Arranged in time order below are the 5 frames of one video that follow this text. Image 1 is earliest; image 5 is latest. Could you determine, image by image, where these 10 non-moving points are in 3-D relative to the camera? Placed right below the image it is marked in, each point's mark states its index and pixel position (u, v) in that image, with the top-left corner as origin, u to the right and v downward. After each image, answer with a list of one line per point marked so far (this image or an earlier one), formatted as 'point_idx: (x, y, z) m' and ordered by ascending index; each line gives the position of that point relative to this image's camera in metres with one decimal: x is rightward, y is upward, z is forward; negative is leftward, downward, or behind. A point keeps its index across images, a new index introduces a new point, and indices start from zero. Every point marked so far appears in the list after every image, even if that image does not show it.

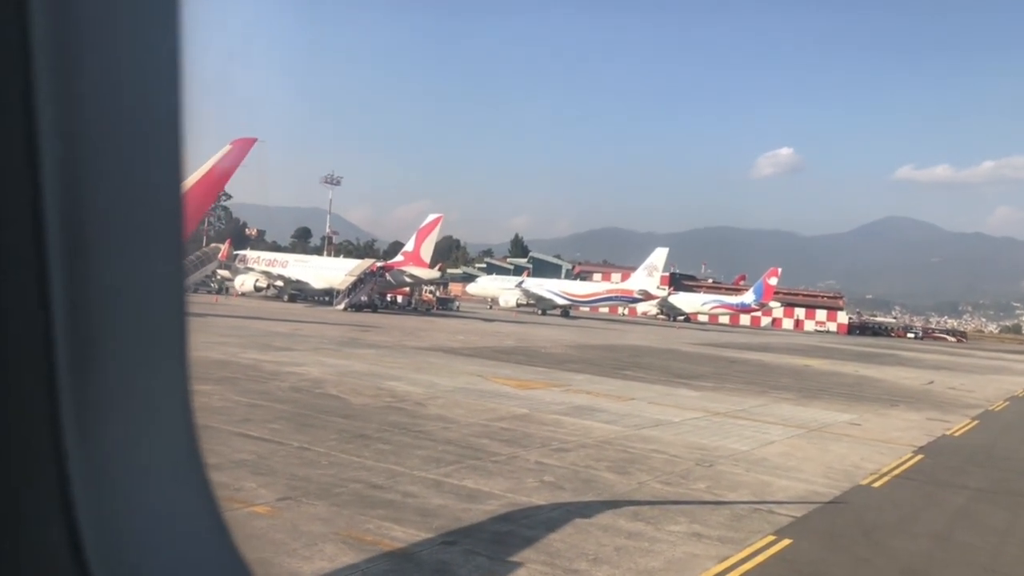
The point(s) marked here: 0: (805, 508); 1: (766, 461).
0: (+3.4, -2.6, +9.7) m
1: (+4.0, -2.7, +12.9) m
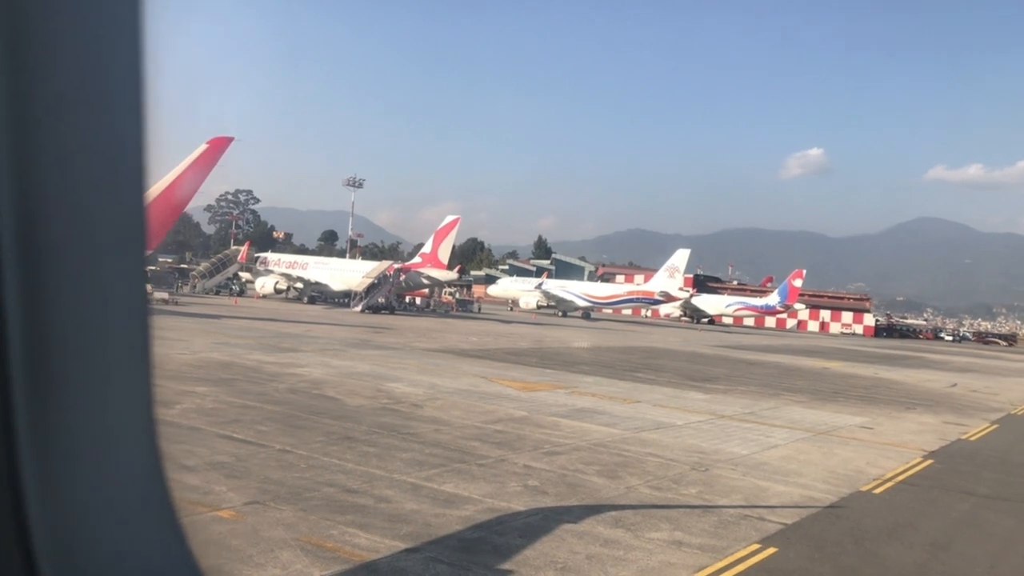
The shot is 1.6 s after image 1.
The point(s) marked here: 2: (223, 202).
0: (+3.2, -2.5, +9.4) m
1: (+3.8, -2.7, +12.6) m
2: (-5.3, +1.6, +15.8) m
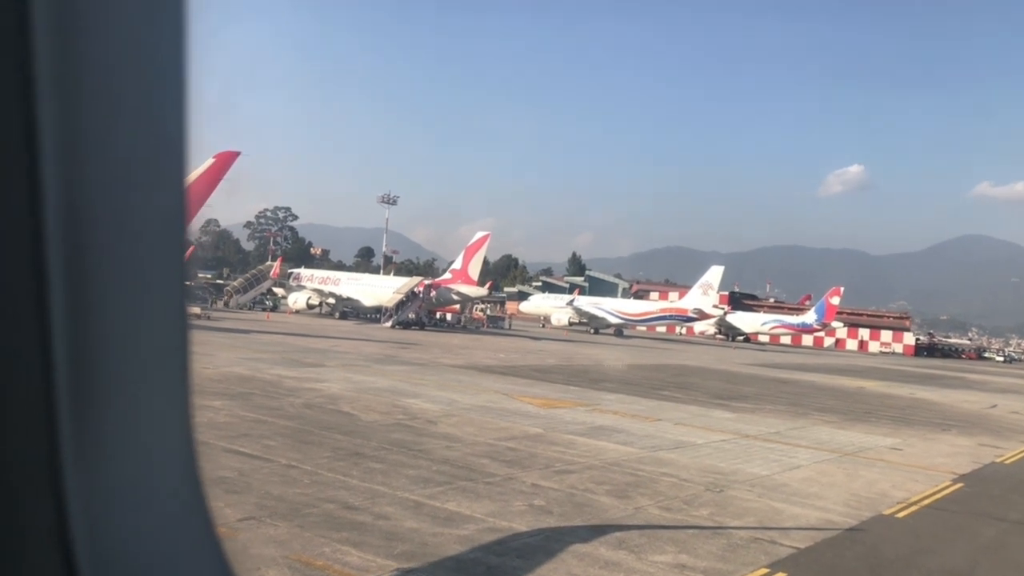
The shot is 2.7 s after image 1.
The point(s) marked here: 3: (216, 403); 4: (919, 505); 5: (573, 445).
0: (+3.3, -2.7, +9.0) m
1: (+4.0, -2.9, +12.2) m
2: (-5.0, +1.3, +15.9) m
3: (-5.5, -2.1, +15.3) m
4: (+5.8, -3.1, +11.9) m
5: (+1.1, -2.7, +14.2) m
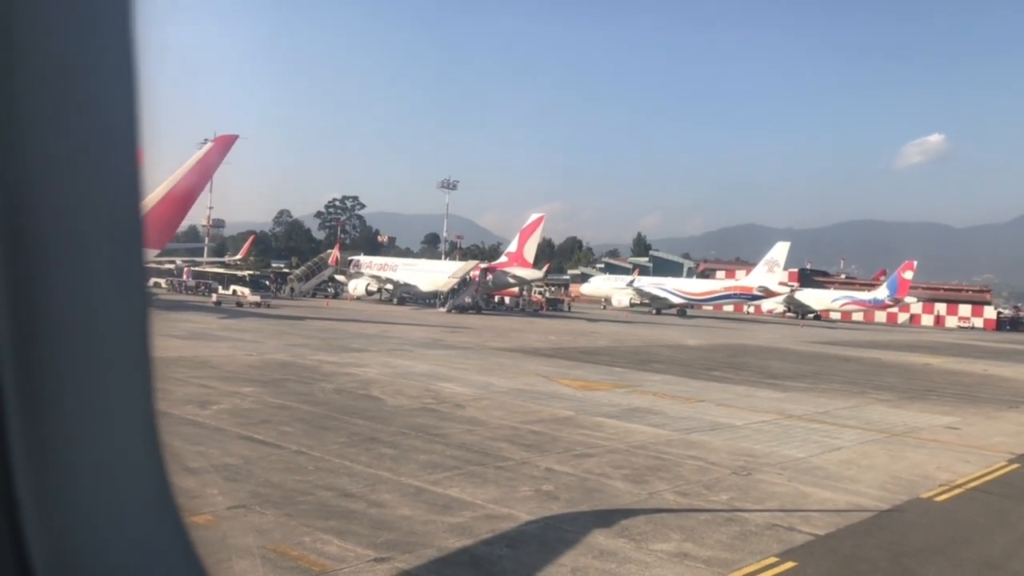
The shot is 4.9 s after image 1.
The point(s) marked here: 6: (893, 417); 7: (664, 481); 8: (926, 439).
0: (+3.3, -2.4, +8.5) m
1: (+4.3, -2.5, +11.7) m
2: (-4.5, +1.6, +15.9) m
3: (-4.9, -1.9, +15.4) m
4: (+6.1, -2.7, +11.2) m
5: (+1.5, -2.3, +13.8) m
6: (+9.0, -3.1, +19.6) m
7: (+1.8, -2.3, +9.9) m
8: (+8.0, -2.9, +16.1) m
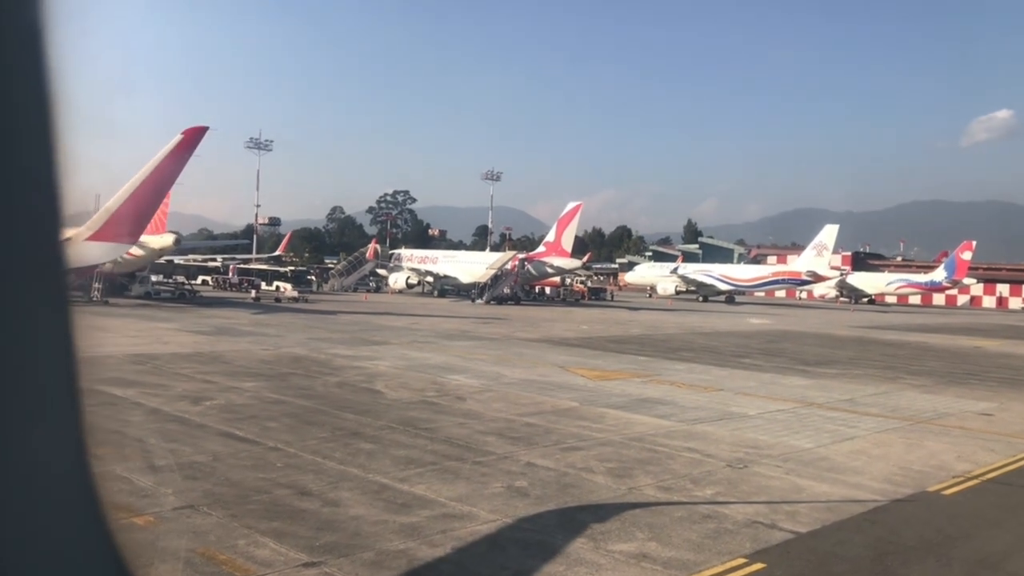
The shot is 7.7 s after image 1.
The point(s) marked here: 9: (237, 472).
0: (+3.0, -2.2, +8.0) m
1: (+4.2, -2.3, +11.1) m
2: (-4.5, +1.7, +15.7) m
3: (-4.9, -1.8, +15.3) m
4: (+5.9, -2.4, +10.5) m
5: (+1.5, -2.1, +13.4) m
6: (+9.3, -2.6, +18.8) m
7: (+1.6, -2.1, +9.5) m
8: (+8.1, -2.6, +15.3) m
9: (-2.8, -1.9, +8.5) m
